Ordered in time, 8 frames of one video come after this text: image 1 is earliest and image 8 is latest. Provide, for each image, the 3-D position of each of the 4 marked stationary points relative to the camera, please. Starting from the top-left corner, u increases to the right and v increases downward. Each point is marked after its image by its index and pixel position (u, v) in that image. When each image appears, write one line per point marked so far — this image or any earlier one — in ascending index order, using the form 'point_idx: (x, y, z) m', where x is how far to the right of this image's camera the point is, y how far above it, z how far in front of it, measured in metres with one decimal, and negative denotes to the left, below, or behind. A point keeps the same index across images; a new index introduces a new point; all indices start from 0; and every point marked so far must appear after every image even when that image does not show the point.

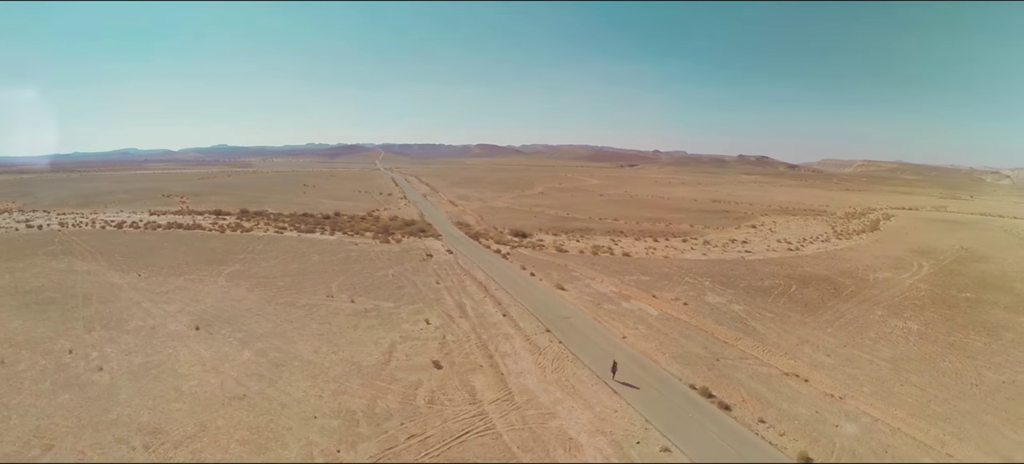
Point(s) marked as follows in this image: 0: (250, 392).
0: (-8.4, -5.3, +15.8) m
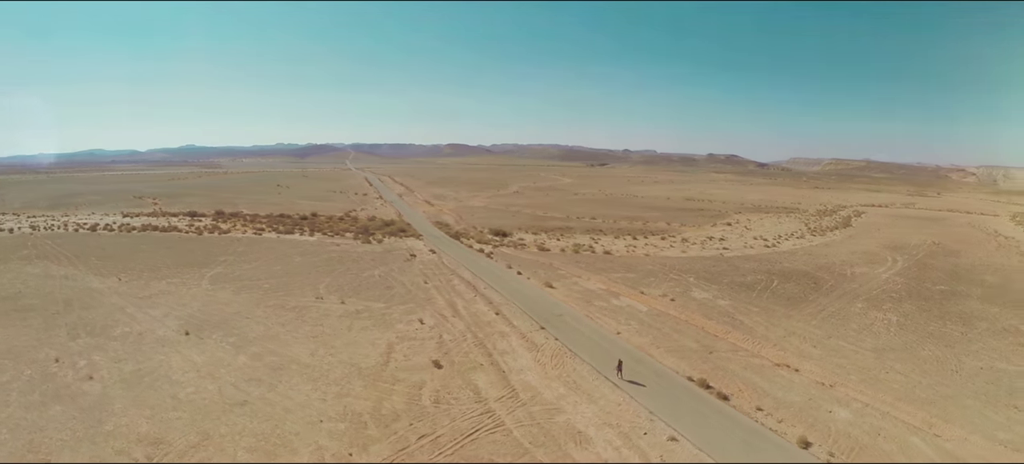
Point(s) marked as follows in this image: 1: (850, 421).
0: (-8.2, -5.3, +15.4) m
1: (+9.5, -5.3, +13.8) m
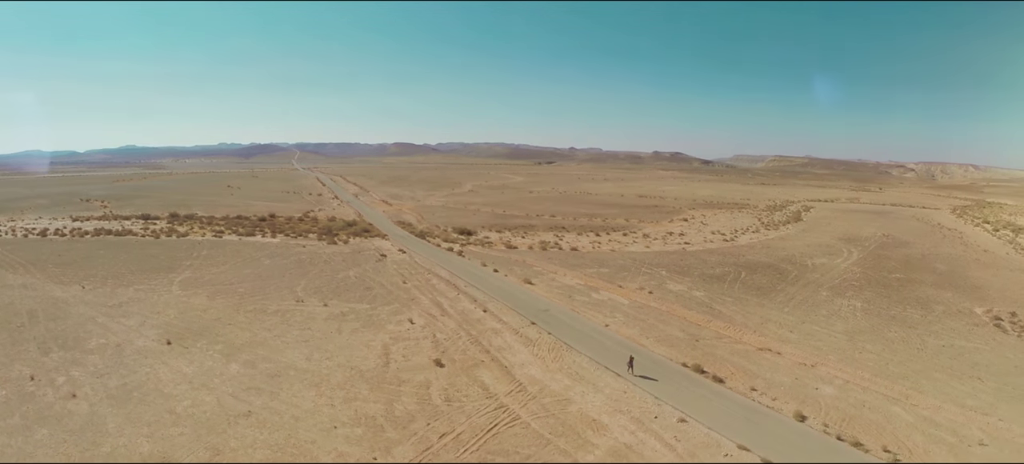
0: (-7.8, -5.4, +14.9) m
1: (+10.0, -5.1, +15.1) m
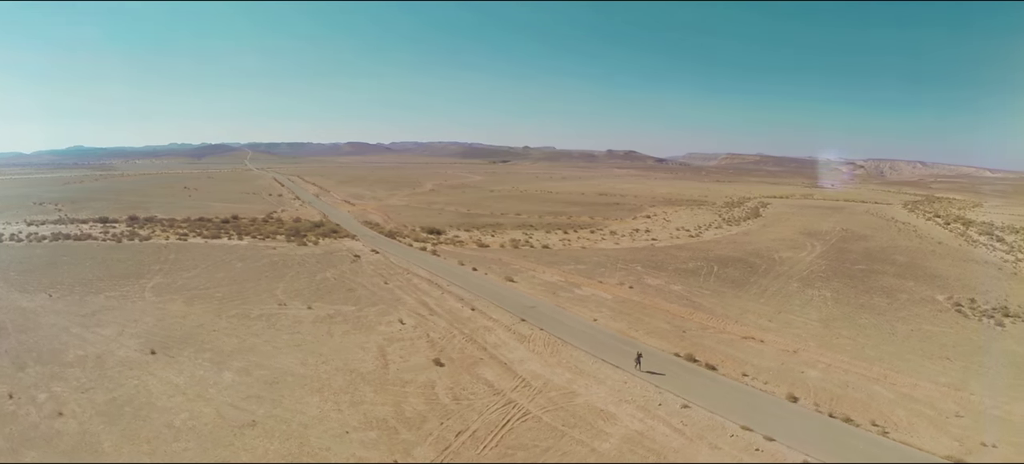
0: (-7.4, -5.4, +14.4) m
1: (+10.2, -4.8, +16.2) m
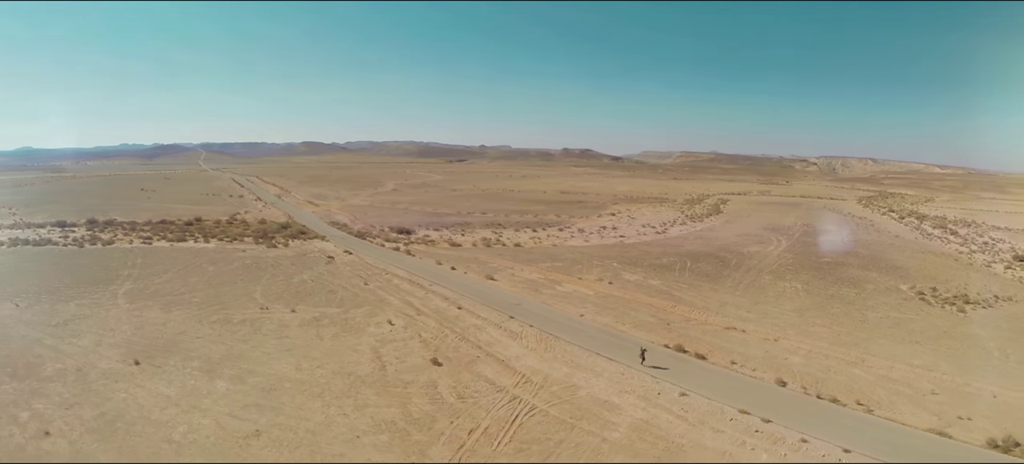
0: (-7.1, -5.5, +14.1) m
1: (+10.3, -4.6, +17.3) m
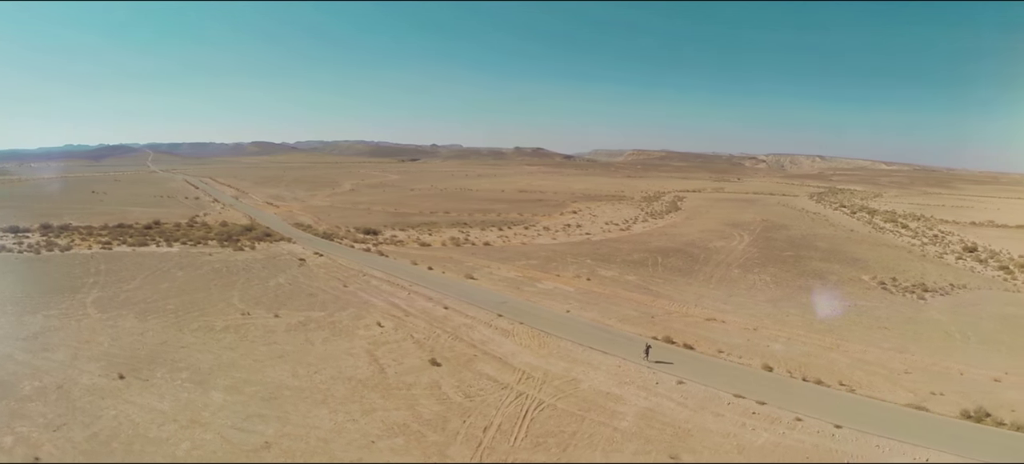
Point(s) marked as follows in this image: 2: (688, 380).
0: (-6.7, -5.5, +13.7) m
1: (+10.3, -4.4, +18.6) m
2: (+6.0, -5.0, +16.8) m
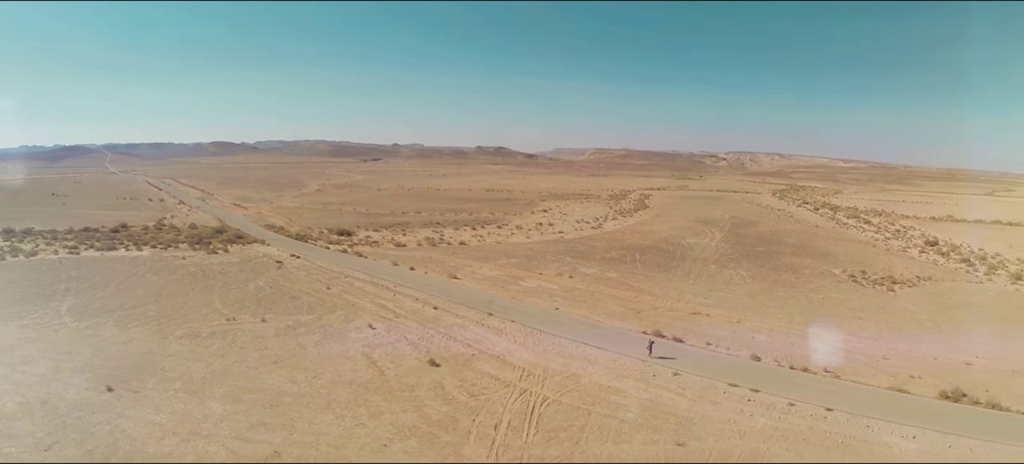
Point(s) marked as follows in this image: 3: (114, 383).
0: (-6.4, -5.6, +13.5) m
1: (+10.2, -4.3, +19.5) m
2: (+6.0, -4.9, +17.4) m
3: (-12.6, -4.6, +15.6) m
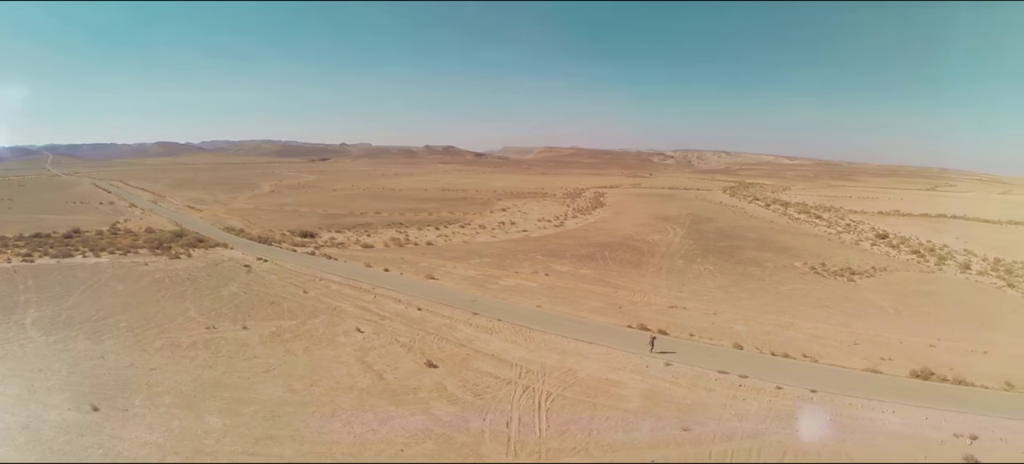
0: (-6.0, -5.7, +13.3) m
1: (+10.0, -4.1, +20.9) m
2: (+6.0, -4.9, +18.4) m
3: (-12.4, -4.7, +14.8) m
